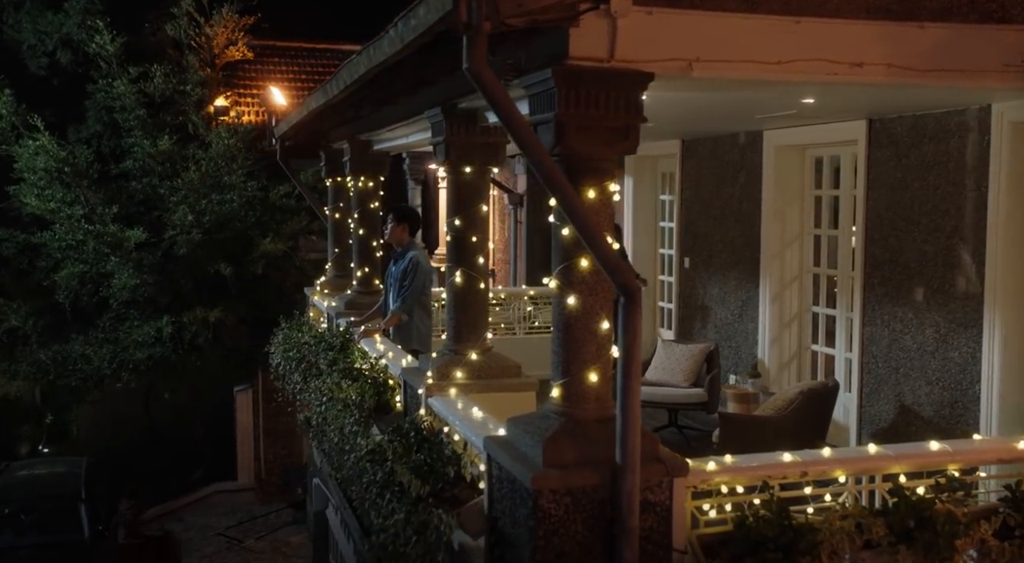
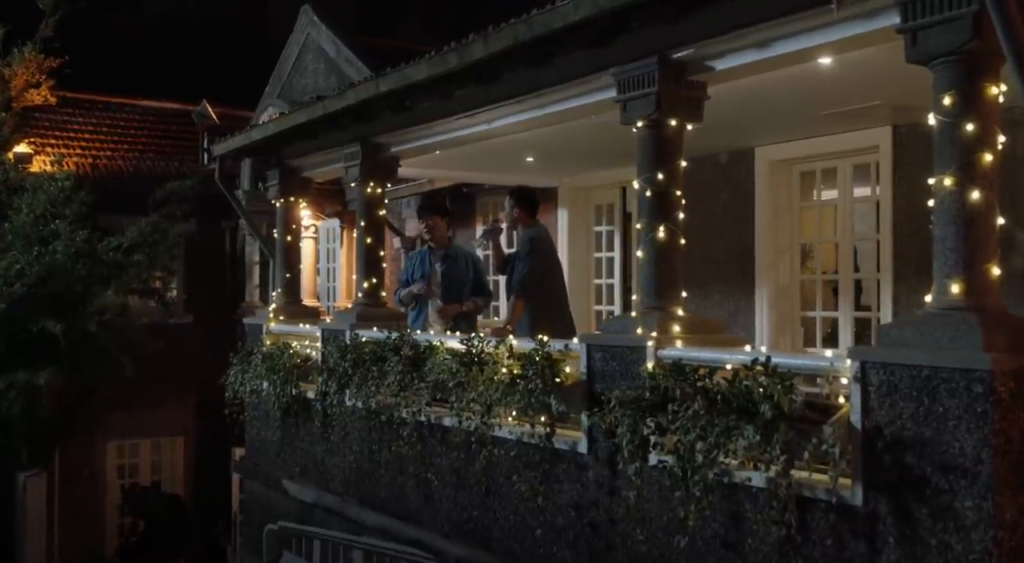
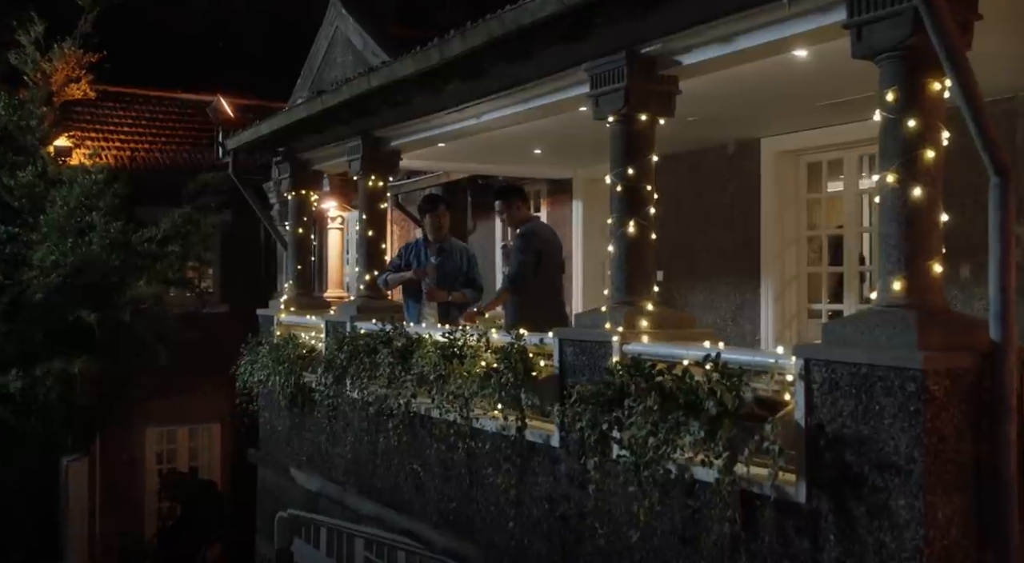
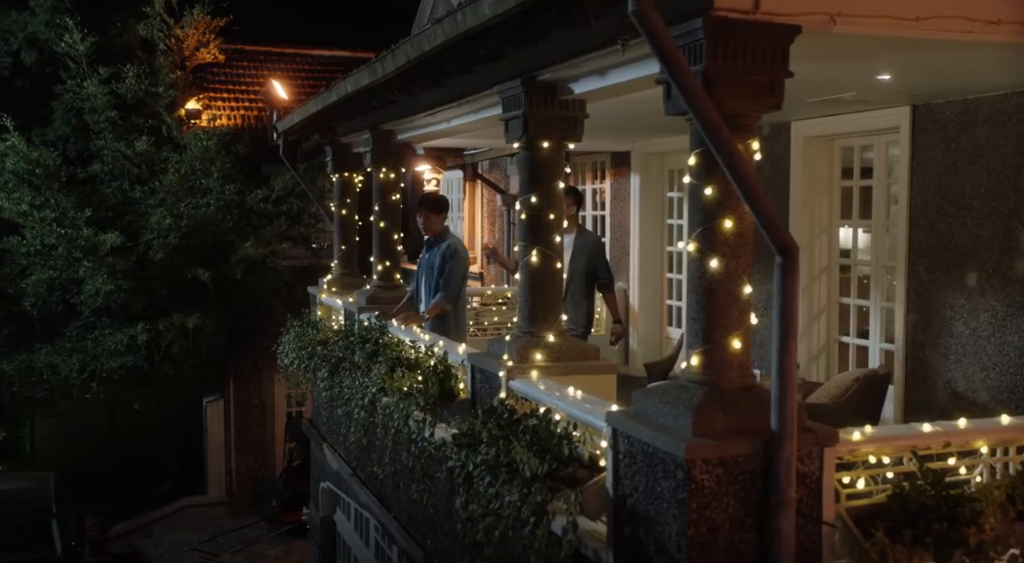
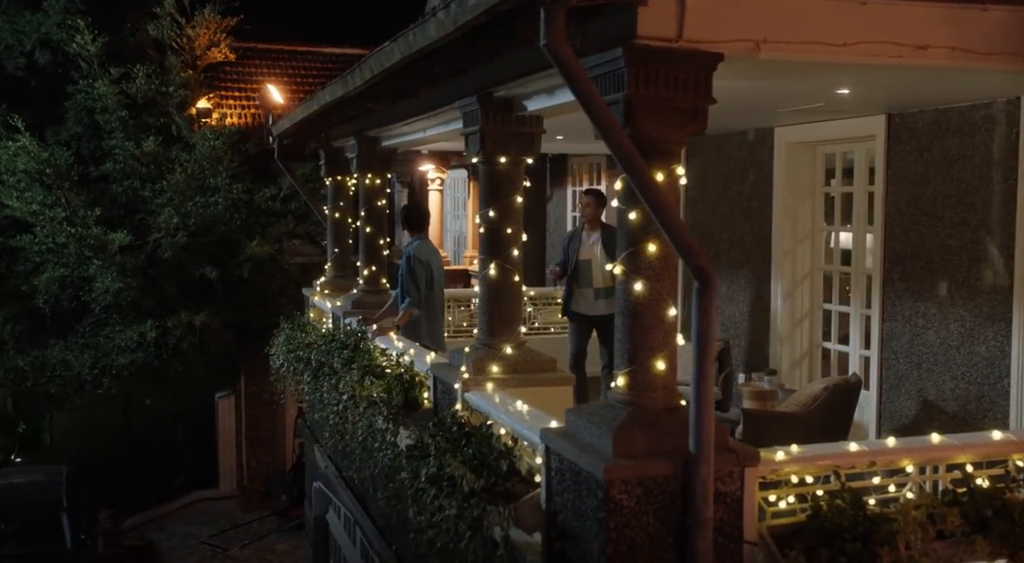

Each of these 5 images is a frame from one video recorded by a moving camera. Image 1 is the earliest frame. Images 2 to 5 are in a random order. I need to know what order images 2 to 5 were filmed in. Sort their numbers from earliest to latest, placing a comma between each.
5, 4, 3, 2
